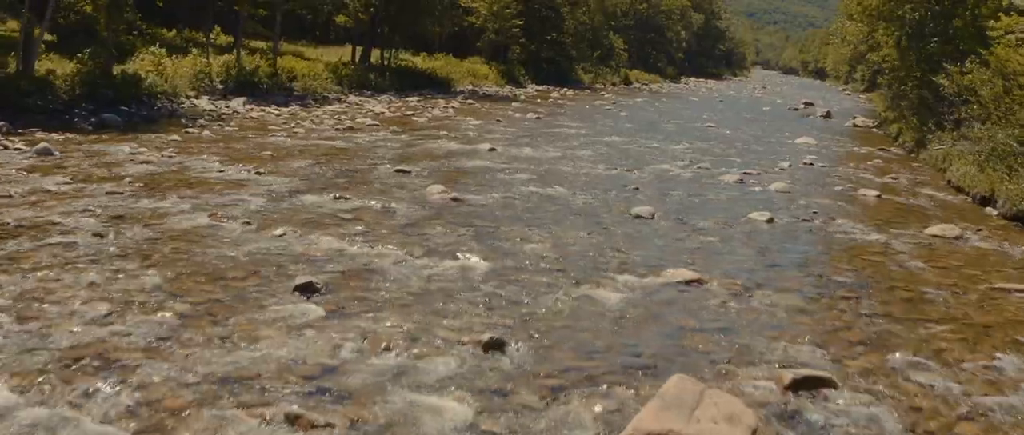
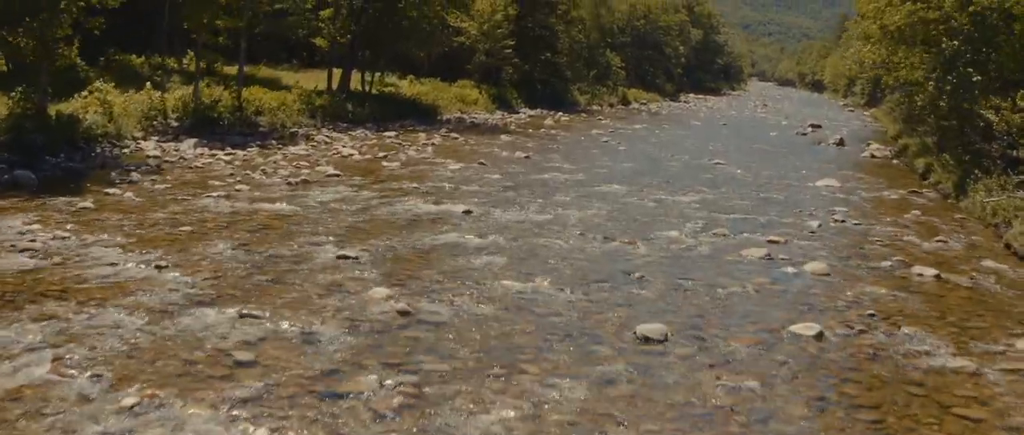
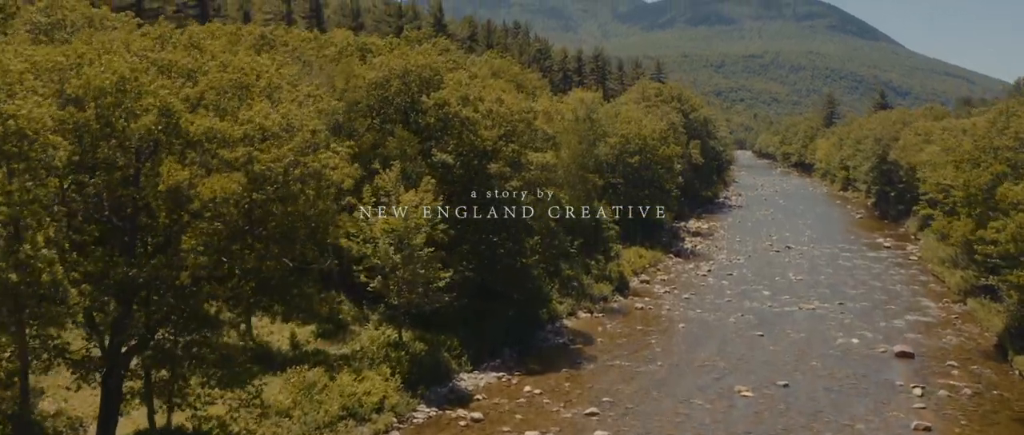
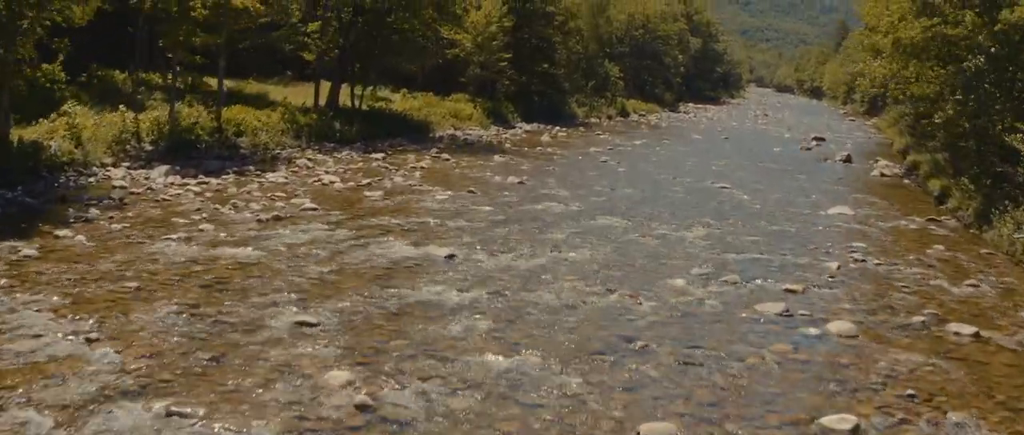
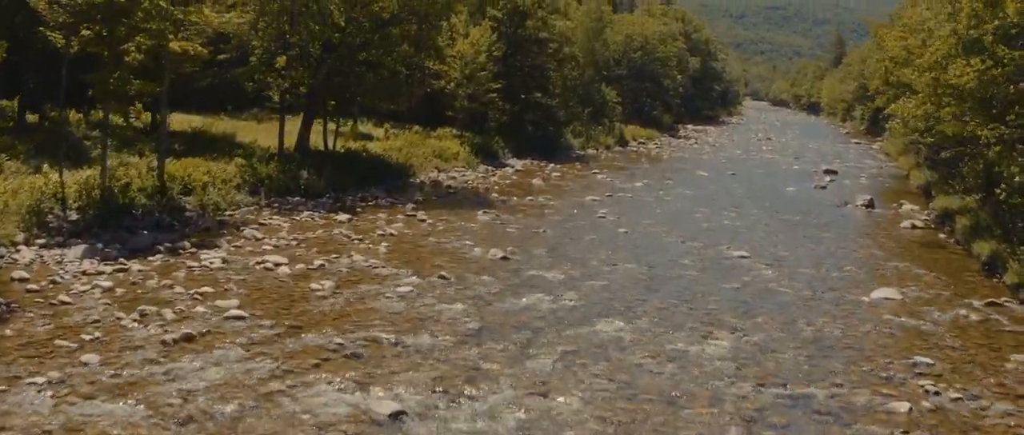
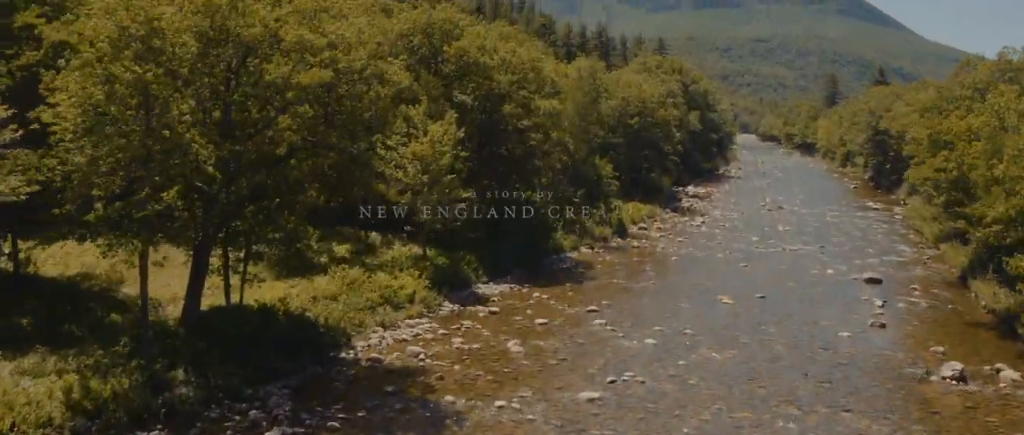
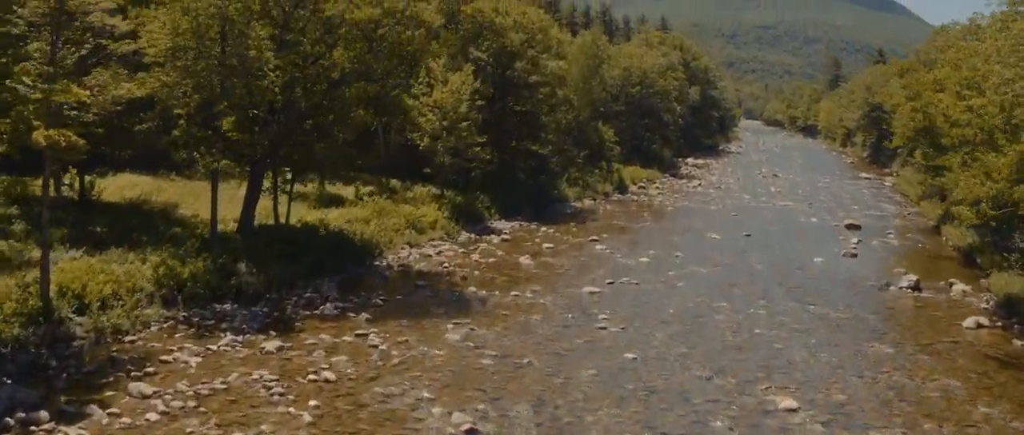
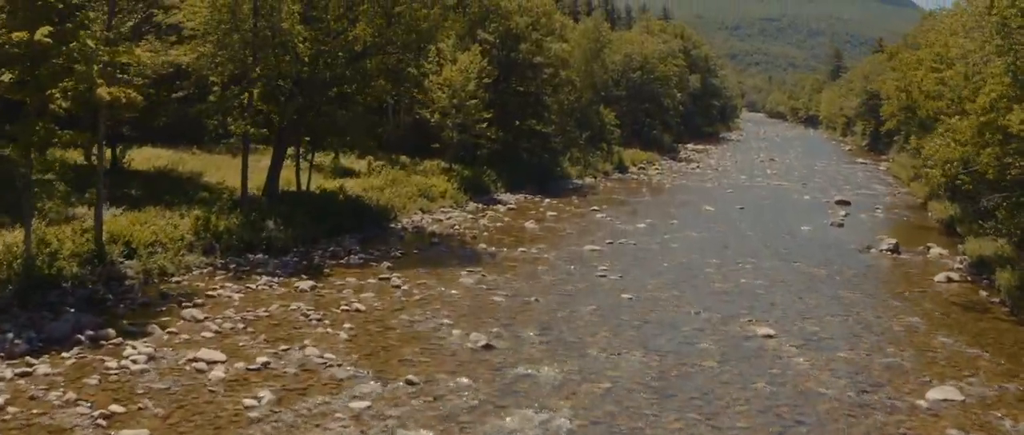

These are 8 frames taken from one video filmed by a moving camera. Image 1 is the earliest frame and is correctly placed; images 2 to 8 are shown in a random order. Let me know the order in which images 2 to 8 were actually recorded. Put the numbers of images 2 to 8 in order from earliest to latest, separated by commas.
2, 4, 5, 8, 7, 6, 3
